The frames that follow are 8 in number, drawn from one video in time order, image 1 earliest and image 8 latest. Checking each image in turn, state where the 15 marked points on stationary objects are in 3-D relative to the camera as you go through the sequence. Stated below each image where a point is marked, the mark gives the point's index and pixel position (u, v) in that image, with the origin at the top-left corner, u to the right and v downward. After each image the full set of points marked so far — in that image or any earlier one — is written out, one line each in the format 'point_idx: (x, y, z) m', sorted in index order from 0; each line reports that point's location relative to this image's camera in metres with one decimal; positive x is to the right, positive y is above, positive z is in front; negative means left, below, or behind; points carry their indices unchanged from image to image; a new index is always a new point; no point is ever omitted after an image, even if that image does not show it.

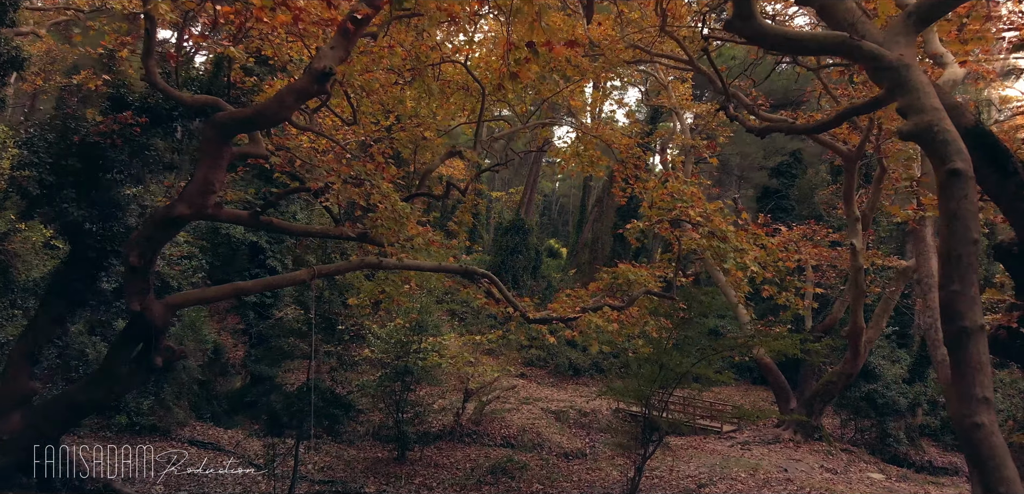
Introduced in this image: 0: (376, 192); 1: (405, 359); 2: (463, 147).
0: (-1.5, +0.6, +5.6) m
1: (-1.9, -2.0, +9.1) m
2: (-0.8, +1.5, +7.5) m
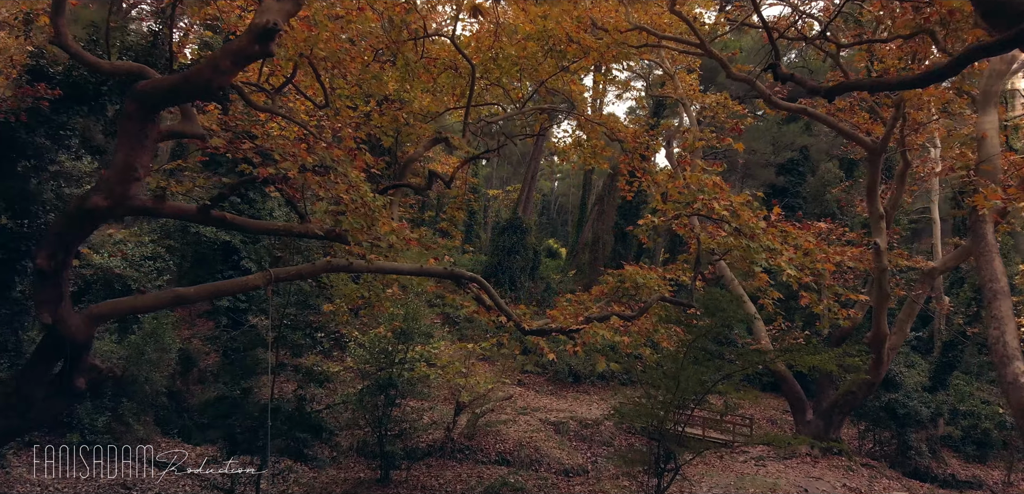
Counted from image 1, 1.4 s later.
0: (-1.6, +0.6, +4.7) m
1: (-2.0, -2.0, +8.2) m
2: (-0.8, +1.5, +6.6) m
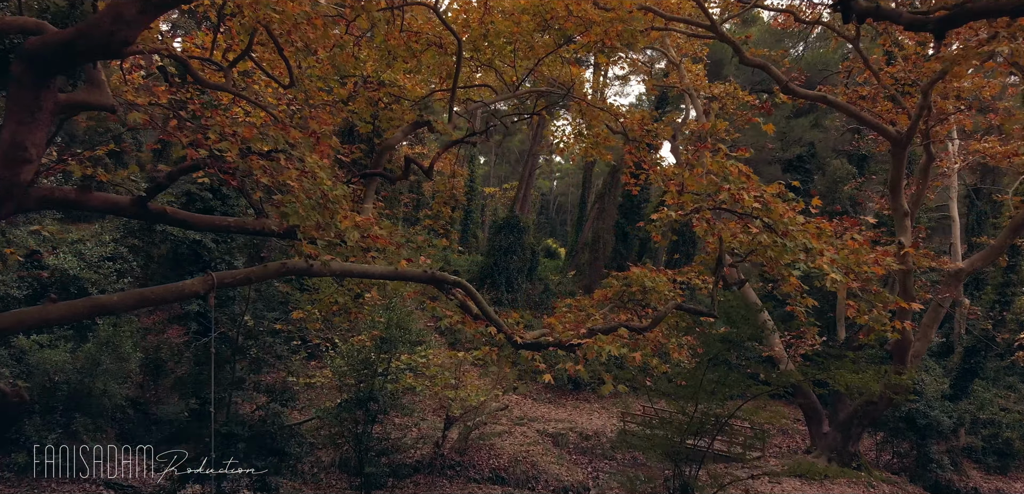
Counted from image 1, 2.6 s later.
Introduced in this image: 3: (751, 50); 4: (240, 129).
0: (-1.7, +0.6, +4.0) m
1: (-2.1, -2.0, +7.4) m
2: (-0.9, +1.5, +5.9) m
3: (+4.5, +3.7, +9.3) m
4: (-2.1, +0.9, +3.9) m
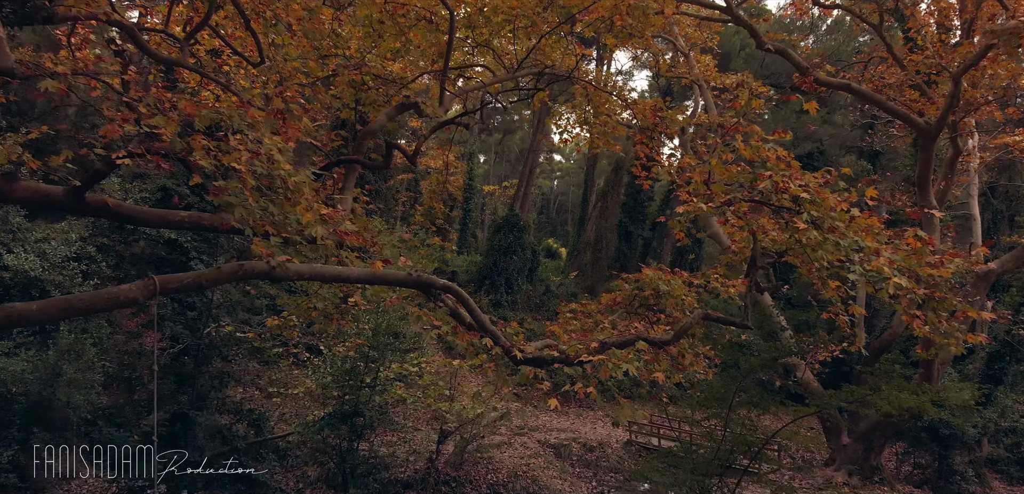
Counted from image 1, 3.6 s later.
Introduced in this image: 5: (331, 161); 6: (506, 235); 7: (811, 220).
0: (-1.7, +0.6, +3.3) m
1: (-2.1, -2.0, +6.8) m
2: (-0.9, +1.5, +5.2) m
3: (+4.5, +3.7, +8.7) m
4: (-2.1, +0.9, +3.2) m
5: (-1.5, +0.7, +4.3) m
6: (-0.2, +0.4, +16.7) m
7: (+2.2, +0.2, +3.7) m
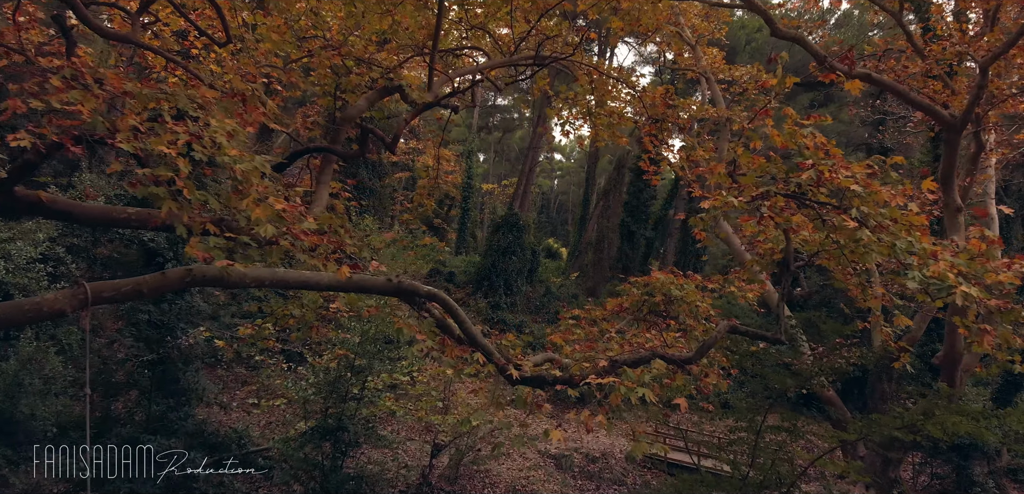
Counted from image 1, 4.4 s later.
0: (-1.7, +0.6, +2.8) m
1: (-2.2, -2.0, +6.3) m
2: (-1.0, +1.5, +4.7) m
3: (+4.4, +3.7, +8.2) m
4: (-2.2, +0.9, +2.7) m
5: (-1.6, +0.7, +3.7) m
6: (-0.2, +0.4, +16.2) m
7: (+2.1, +0.2, +3.1) m
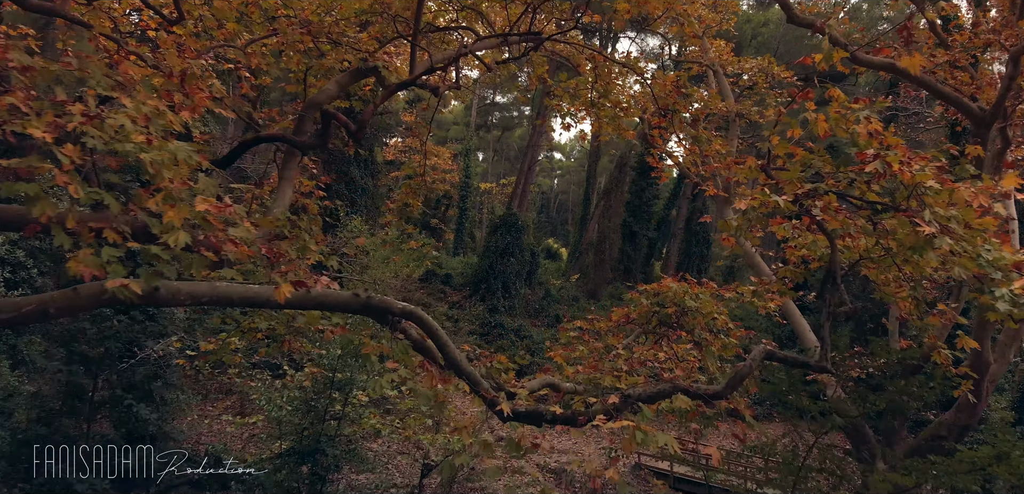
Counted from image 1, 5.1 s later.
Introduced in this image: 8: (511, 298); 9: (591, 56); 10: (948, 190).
0: (-1.8, +0.6, +2.2) m
1: (-2.2, -2.1, +5.7) m
2: (-1.0, +1.5, +4.1) m
3: (+4.4, +3.6, +7.6) m
4: (-2.2, +0.9, +2.2) m
5: (-1.6, +0.7, +3.2) m
6: (-0.3, +0.4, +15.6) m
7: (+2.1, +0.1, +2.6) m
8: (0.0, -1.6, +15.3) m
9: (+0.9, +2.2, +5.7) m
10: (+2.1, +0.3, +2.5) m
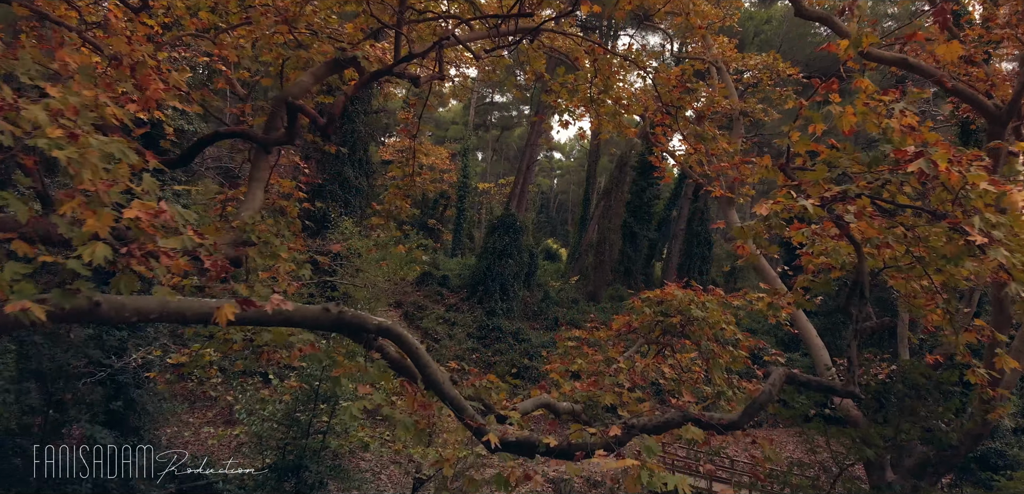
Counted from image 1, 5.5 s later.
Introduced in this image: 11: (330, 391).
0: (-1.8, +0.5, +1.9) m
1: (-2.3, -2.1, +5.4) m
2: (-1.1, +1.4, +3.8) m
3: (+4.3, +3.6, +7.3) m
4: (-2.3, +0.8, +1.9) m
5: (-1.7, +0.6, +2.9) m
6: (-0.3, +0.3, +15.3) m
7: (+2.0, +0.1, +2.3) m
8: (-0.1, -1.6, +15.0) m
9: (+0.8, +2.1, +5.4) m
10: (+2.1, +0.2, +2.2) m
11: (-1.9, -1.5, +5.5) m
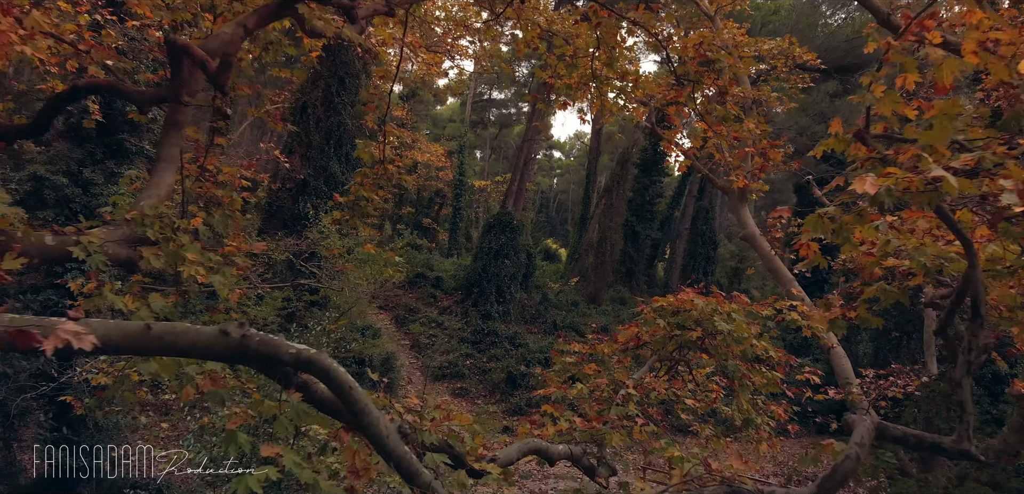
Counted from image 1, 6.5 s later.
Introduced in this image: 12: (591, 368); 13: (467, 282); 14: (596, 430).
0: (-1.9, +0.6, +1.2) m
1: (-2.4, -2.1, +4.7) m
2: (-1.2, +1.4, +3.1) m
3: (+4.2, +3.6, +6.6) m
4: (-2.4, +0.8, +1.1) m
5: (-1.8, +0.6, +2.2) m
6: (-0.4, +0.3, +14.6) m
7: (+1.9, +0.1, +1.6) m
8: (-0.2, -1.6, +14.2) m
9: (+0.7, +2.1, +4.7) m
10: (+2.0, +0.2, +1.4) m
11: (-2.0, -1.5, +4.8) m
12: (+0.6, -0.9, +3.8) m
13: (-1.3, -1.0, +14.4) m
14: (+0.5, -1.0, +2.8) m
